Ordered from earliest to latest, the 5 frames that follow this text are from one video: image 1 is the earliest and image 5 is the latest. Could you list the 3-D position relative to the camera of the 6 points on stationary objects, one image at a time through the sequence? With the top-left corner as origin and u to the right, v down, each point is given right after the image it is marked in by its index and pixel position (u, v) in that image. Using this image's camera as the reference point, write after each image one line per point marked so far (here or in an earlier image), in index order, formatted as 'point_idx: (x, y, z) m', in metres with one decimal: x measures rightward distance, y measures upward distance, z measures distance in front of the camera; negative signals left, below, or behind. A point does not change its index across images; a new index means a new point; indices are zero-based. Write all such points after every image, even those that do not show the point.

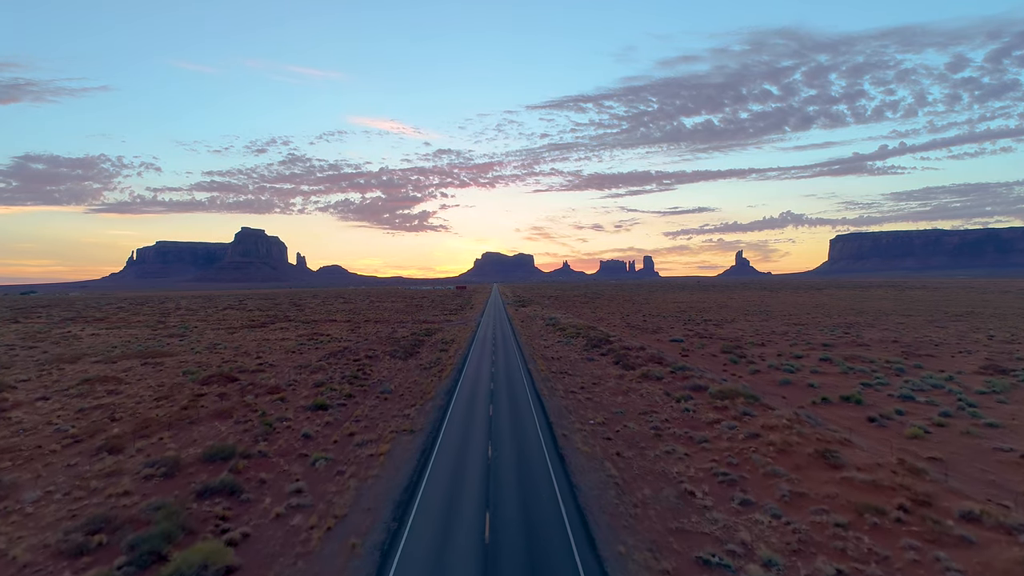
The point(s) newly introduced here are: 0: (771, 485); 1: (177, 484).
0: (+9.6, -7.3, +16.8) m
1: (-12.4, -7.3, +16.7) m
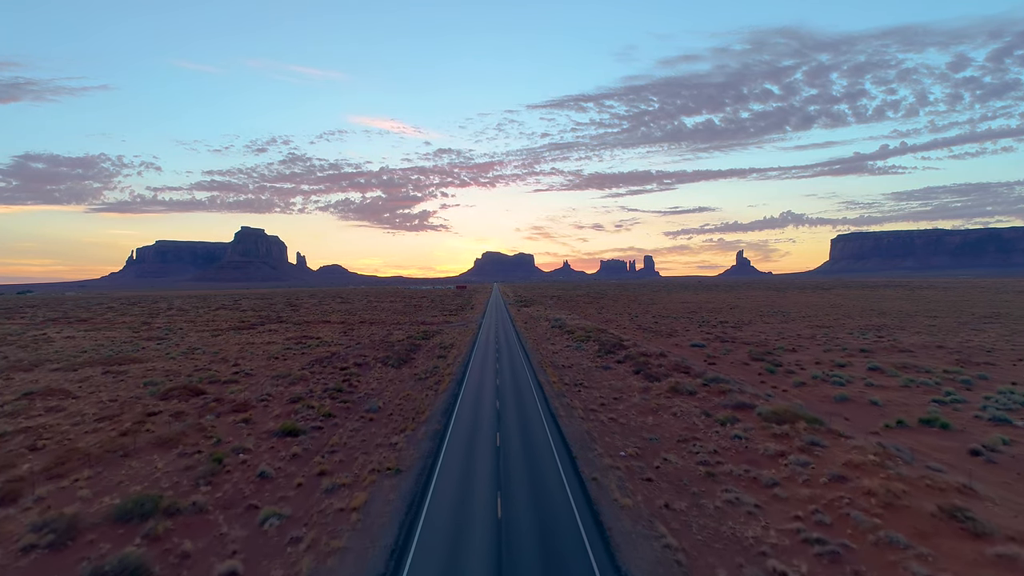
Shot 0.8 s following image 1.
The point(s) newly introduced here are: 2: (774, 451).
0: (+10.1, -7.3, +12.0) m
1: (-11.9, -7.2, +11.9) m
2: (+11.2, -6.9, +19.4) m
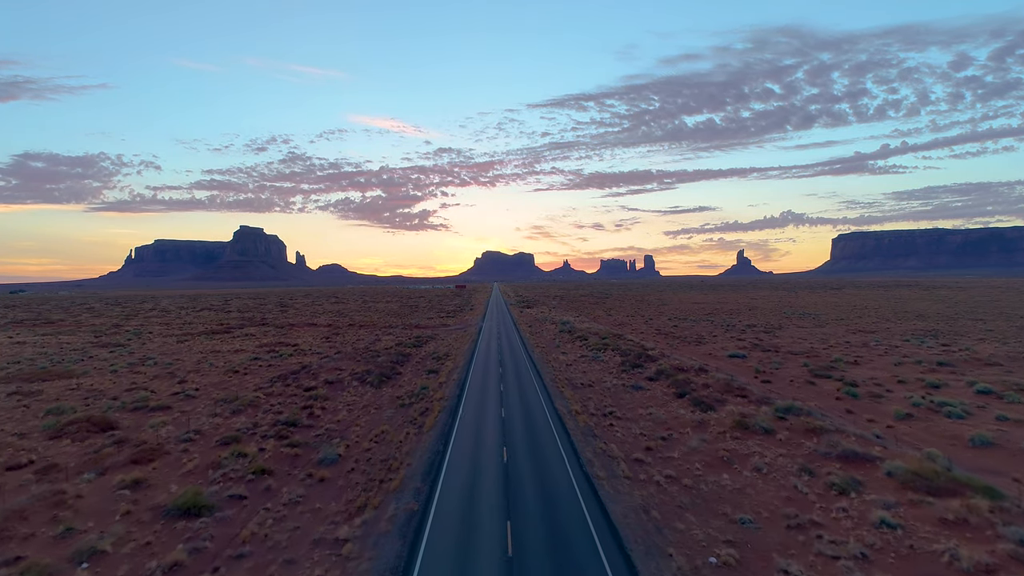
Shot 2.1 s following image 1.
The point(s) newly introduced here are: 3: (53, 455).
0: (+10.6, -7.3, +4.2) m
1: (-11.3, -7.3, +4.2) m
2: (+11.8, -7.0, +11.6) m
3: (-20.0, -7.3, +19.9) m
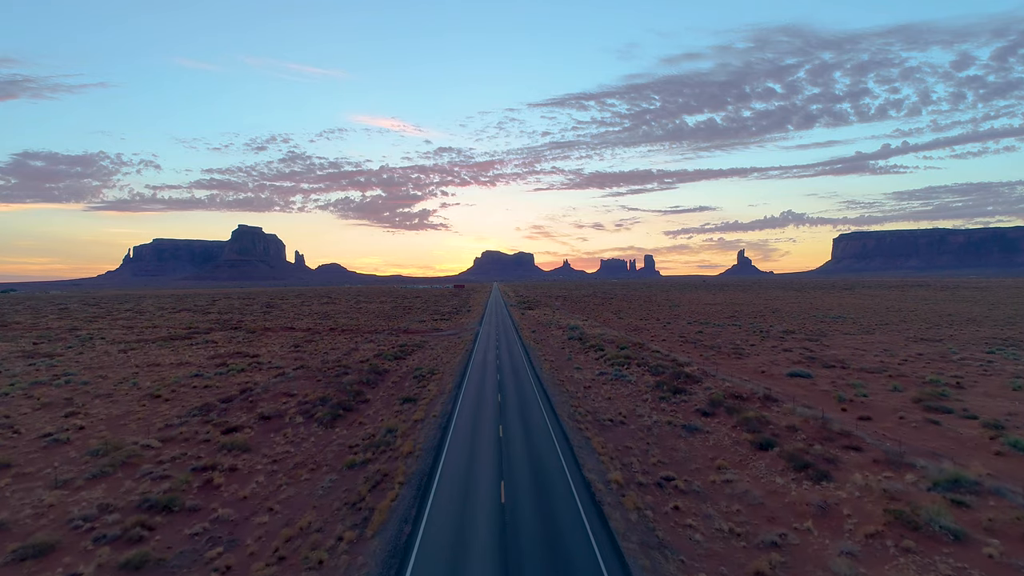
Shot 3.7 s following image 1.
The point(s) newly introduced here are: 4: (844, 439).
0: (+10.8, -7.4, -4.8) m
1: (-11.2, -7.3, -4.8) m
2: (+11.9, -7.1, +2.7) m
3: (-19.8, -7.3, +10.9) m
4: (+14.5, -6.6, +19.9) m
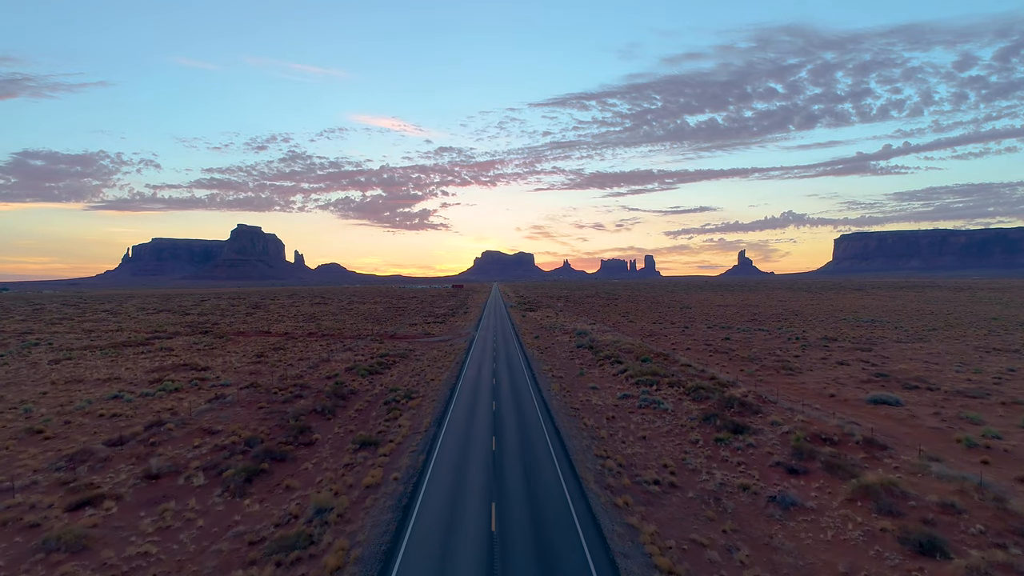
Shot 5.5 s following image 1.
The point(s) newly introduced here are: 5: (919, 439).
0: (+10.8, -7.4, -12.4) m
1: (-11.2, -7.3, -12.4) m
2: (+11.9, -7.1, -5.0) m
3: (-19.8, -7.3, +3.3) m
4: (+14.5, -6.6, +12.2) m
5: (+18.1, -6.6, +20.3) m
